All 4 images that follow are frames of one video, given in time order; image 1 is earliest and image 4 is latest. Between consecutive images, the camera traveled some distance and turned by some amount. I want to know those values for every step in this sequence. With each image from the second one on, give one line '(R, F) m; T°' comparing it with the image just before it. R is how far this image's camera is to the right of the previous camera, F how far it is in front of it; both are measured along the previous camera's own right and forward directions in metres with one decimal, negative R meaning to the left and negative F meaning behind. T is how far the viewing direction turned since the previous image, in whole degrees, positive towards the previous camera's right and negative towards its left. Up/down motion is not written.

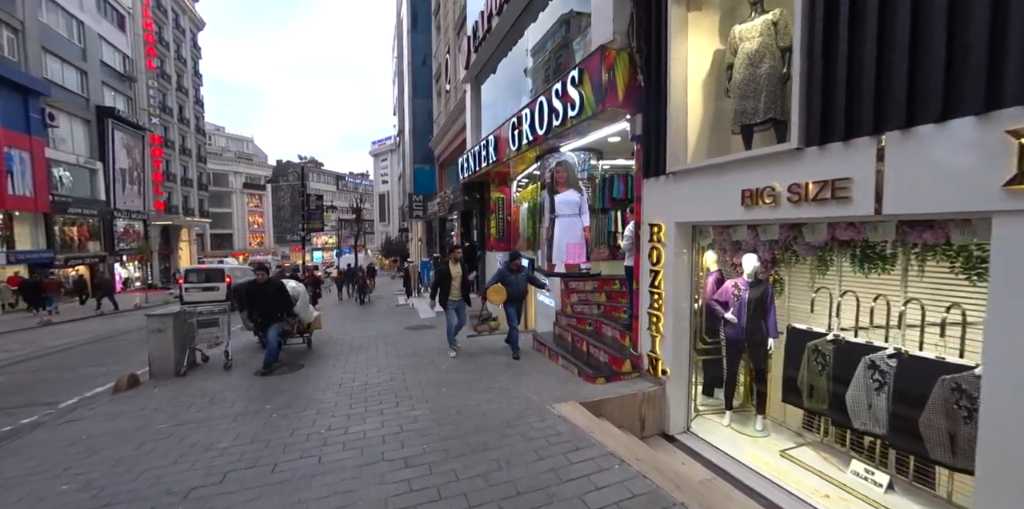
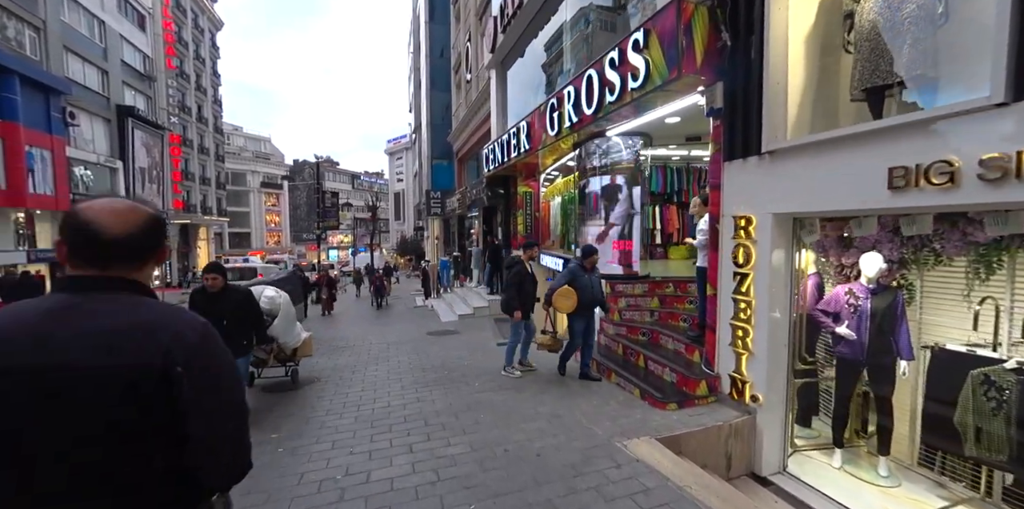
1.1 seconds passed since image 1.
(-0.4, +0.9) m; -2°
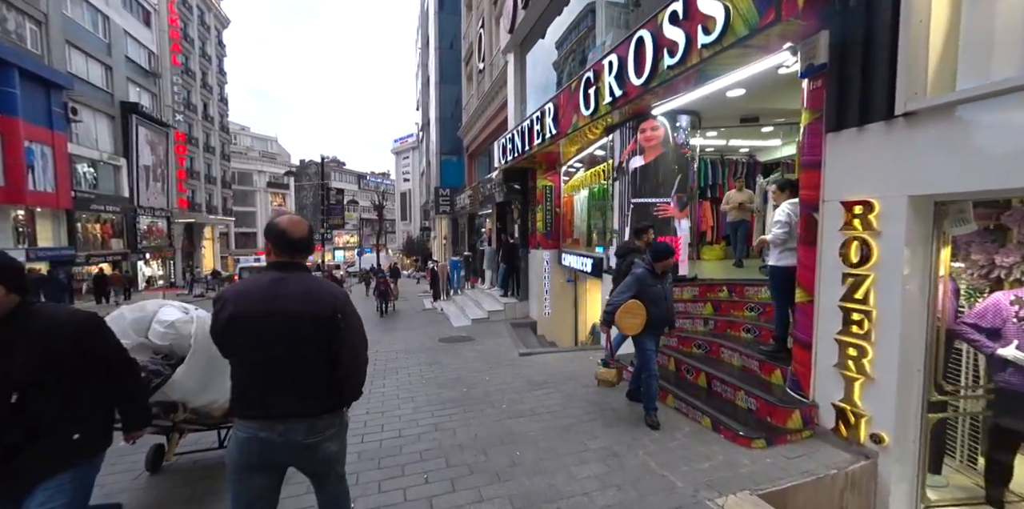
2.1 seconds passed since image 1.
(-0.3, +1.0) m; -1°
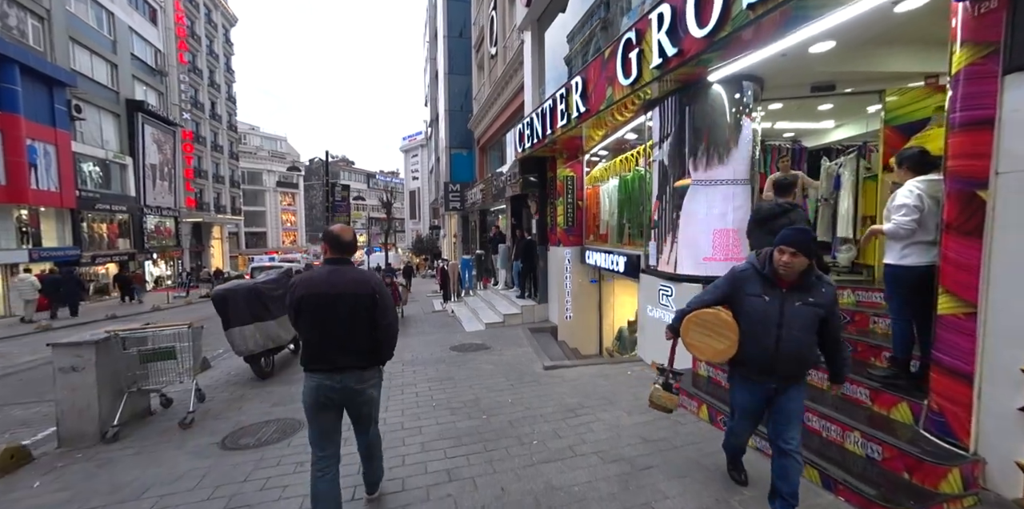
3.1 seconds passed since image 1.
(-0.2, +1.0) m; -1°
